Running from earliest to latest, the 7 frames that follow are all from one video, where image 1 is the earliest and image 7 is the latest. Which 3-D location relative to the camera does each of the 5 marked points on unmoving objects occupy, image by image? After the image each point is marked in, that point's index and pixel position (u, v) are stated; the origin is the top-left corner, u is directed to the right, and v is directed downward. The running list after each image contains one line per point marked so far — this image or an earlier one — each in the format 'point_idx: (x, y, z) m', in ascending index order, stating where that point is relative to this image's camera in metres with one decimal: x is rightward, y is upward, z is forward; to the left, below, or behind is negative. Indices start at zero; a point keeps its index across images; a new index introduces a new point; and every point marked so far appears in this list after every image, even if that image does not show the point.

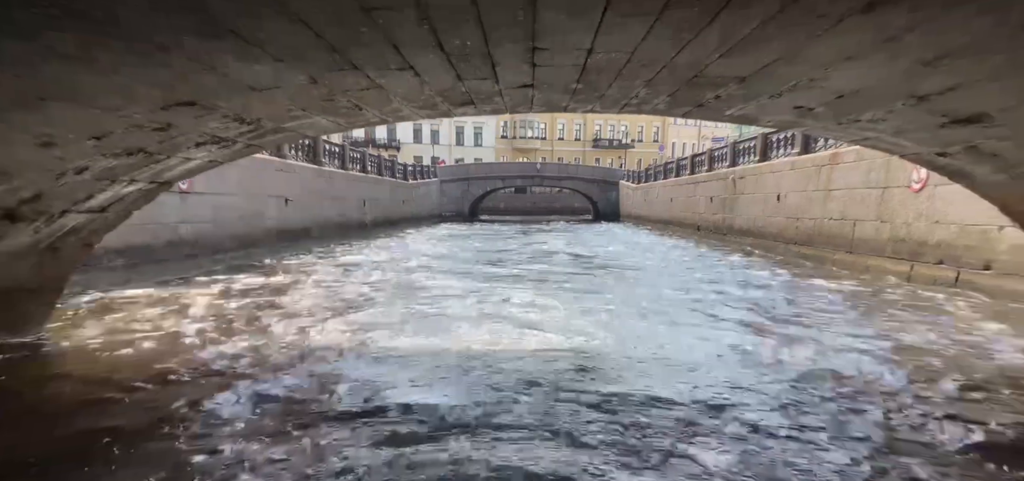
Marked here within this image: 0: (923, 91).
0: (+3.3, +1.2, +3.6) m
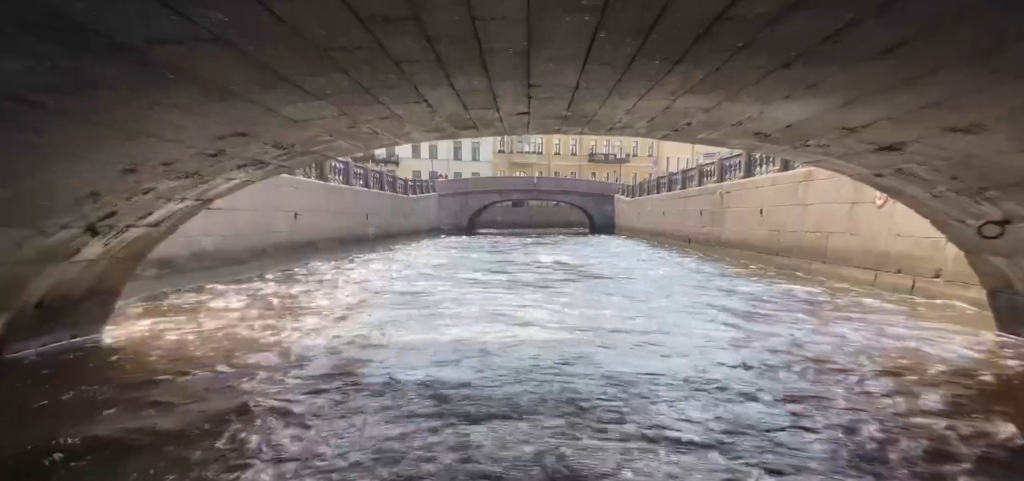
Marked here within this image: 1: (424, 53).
0: (+3.3, +1.1, +4.4) m
1: (-0.7, +1.5, +3.5) m
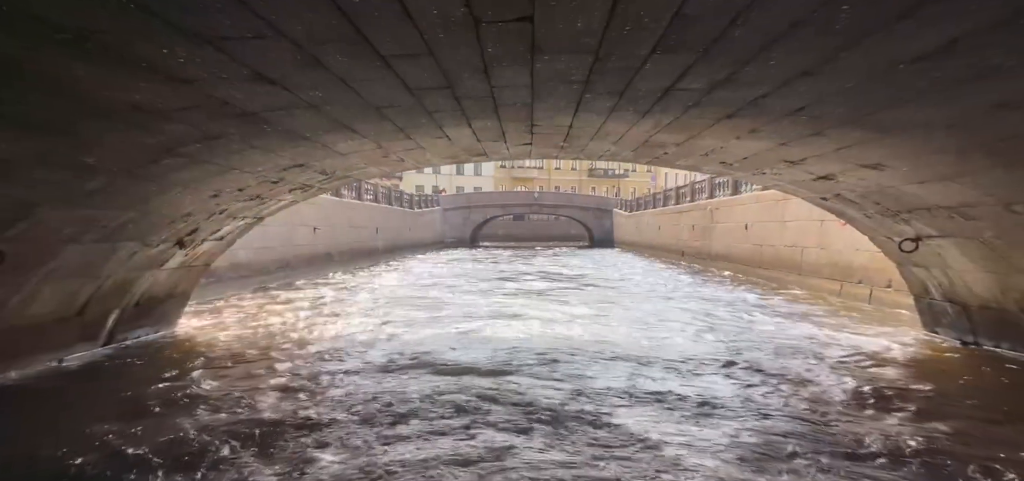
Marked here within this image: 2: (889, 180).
0: (+3.4, +0.9, +5.4) m
1: (-0.6, +1.3, +4.6) m
2: (+4.0, +0.6, +4.8) m
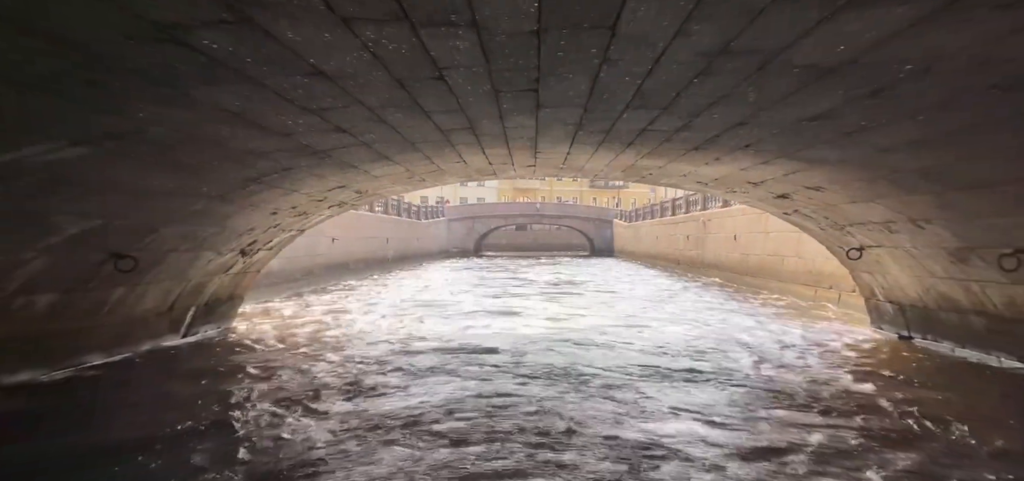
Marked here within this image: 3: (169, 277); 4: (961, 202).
0: (+3.5, +0.8, +6.5) m
1: (-0.5, +1.2, +5.7) m
2: (+4.1, +0.5, +5.9) m
3: (-4.1, -0.4, +5.4) m
4: (+4.2, +0.3, +4.2) m
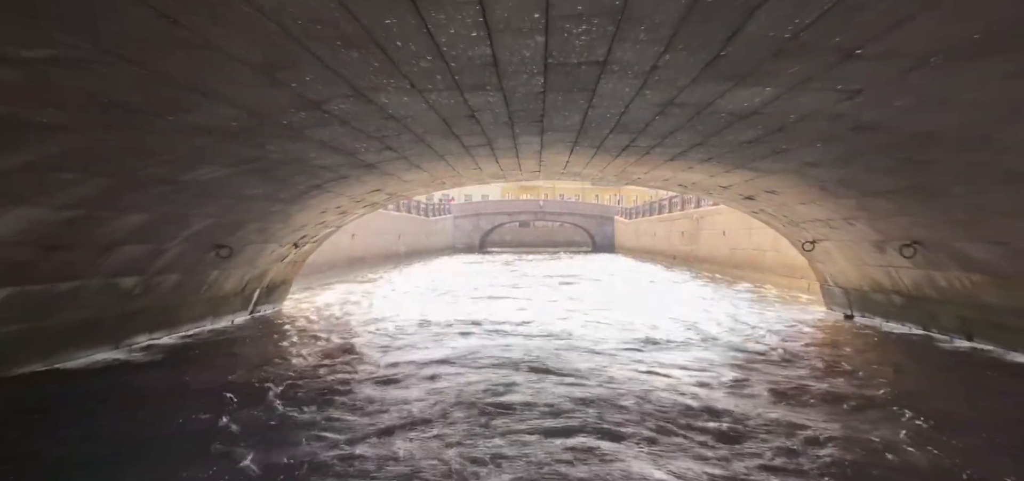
0: (+3.6, +0.9, +7.7) m
1: (-0.4, +1.3, +7.0) m
2: (+4.2, +0.6, +7.1) m
3: (-4.0, -0.4, +6.7) m
4: (+4.3, +0.4, +5.5) m
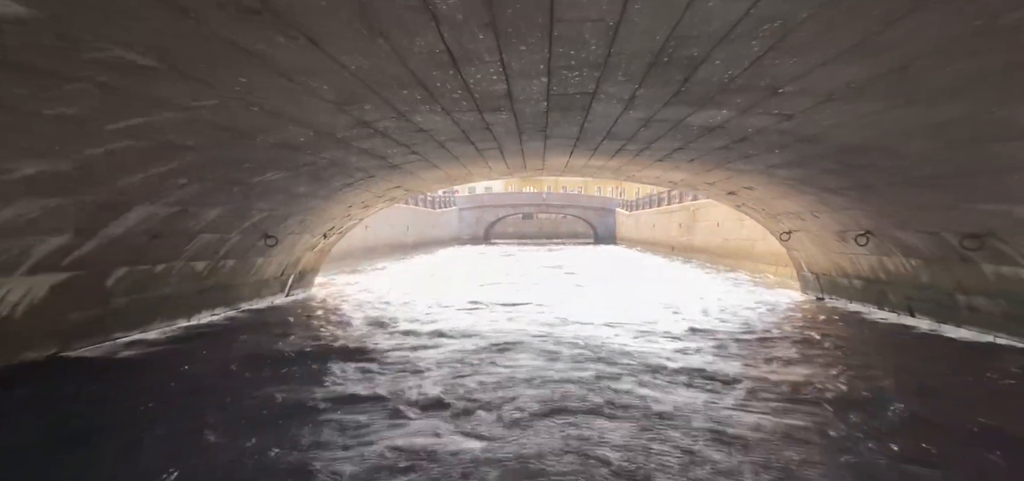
0: (+3.7, +1.1, +8.6) m
1: (-0.3, +1.5, +7.8) m
2: (+4.4, +0.8, +8.0) m
3: (-3.9, -0.2, +7.6) m
4: (+4.4, +0.5, +6.3) m
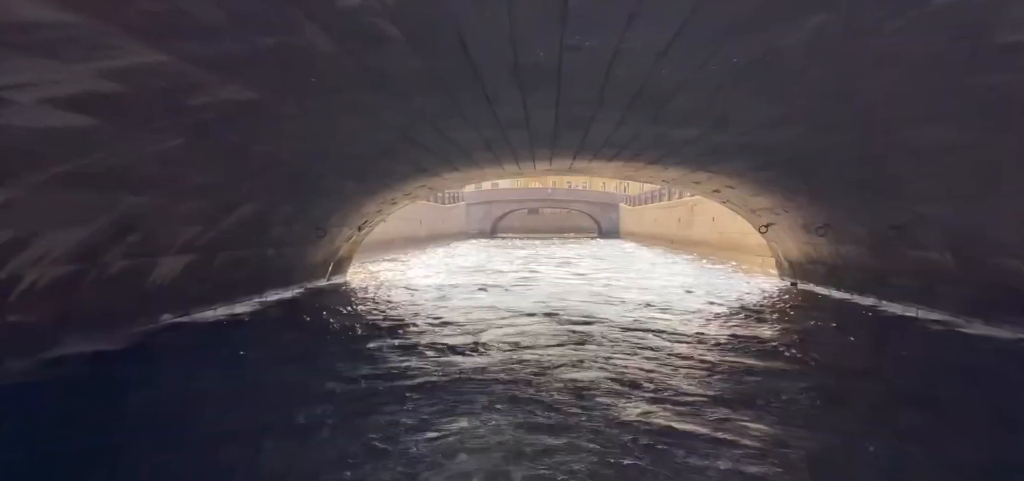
0: (+4.0, +1.2, +9.7) m
1: (-0.1, +1.6, +9.0) m
2: (+4.6, +0.9, +9.1) m
3: (-3.6, -0.1, +8.9) m
4: (+4.6, +0.7, +7.5) m
